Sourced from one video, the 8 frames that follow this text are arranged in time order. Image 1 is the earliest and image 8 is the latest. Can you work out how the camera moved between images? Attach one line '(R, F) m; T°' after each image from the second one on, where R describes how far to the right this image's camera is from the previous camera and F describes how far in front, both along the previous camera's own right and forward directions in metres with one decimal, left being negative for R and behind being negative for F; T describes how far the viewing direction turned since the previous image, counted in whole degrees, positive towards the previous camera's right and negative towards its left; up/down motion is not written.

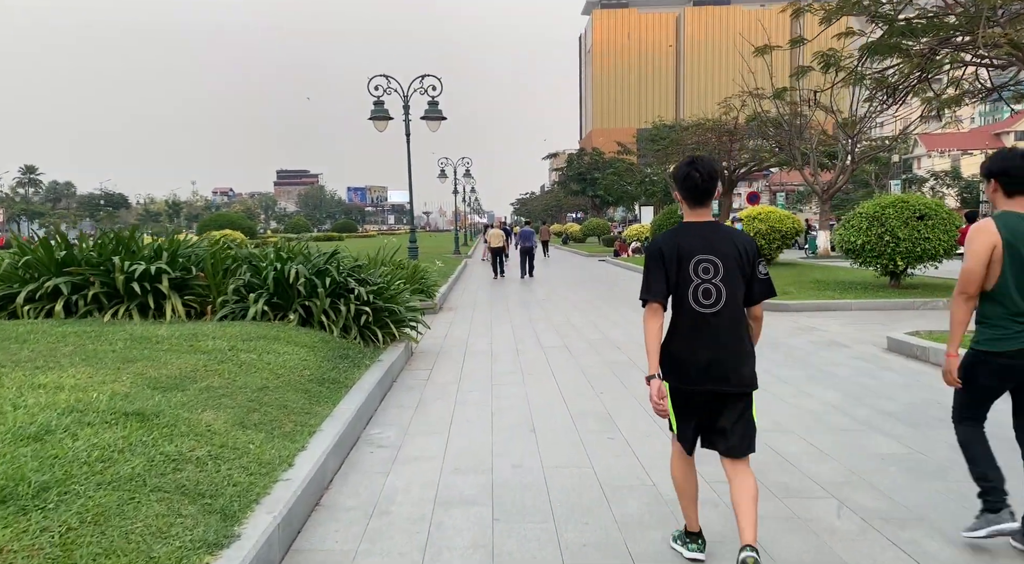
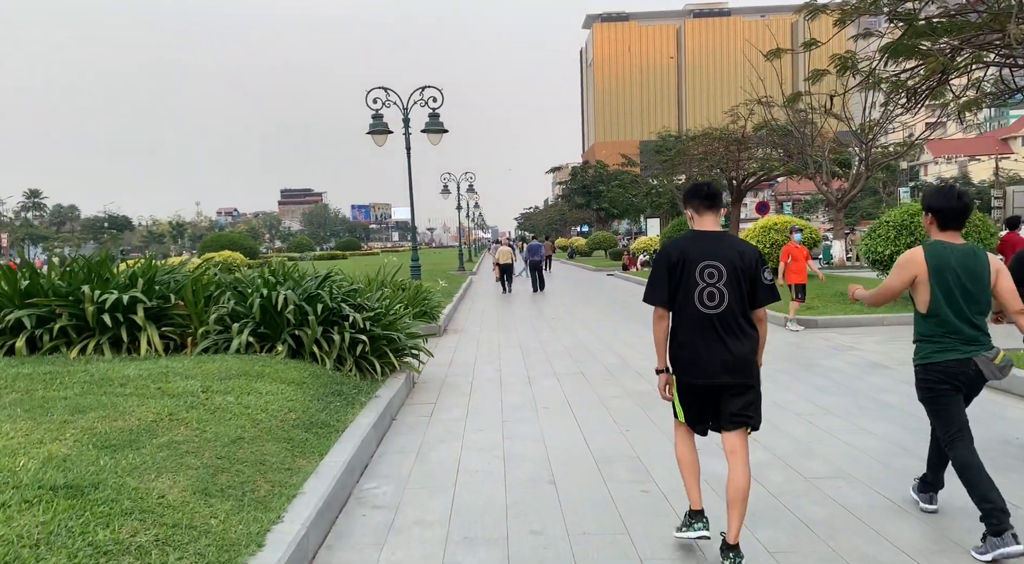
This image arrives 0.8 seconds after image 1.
(0.0, +0.7) m; 0°
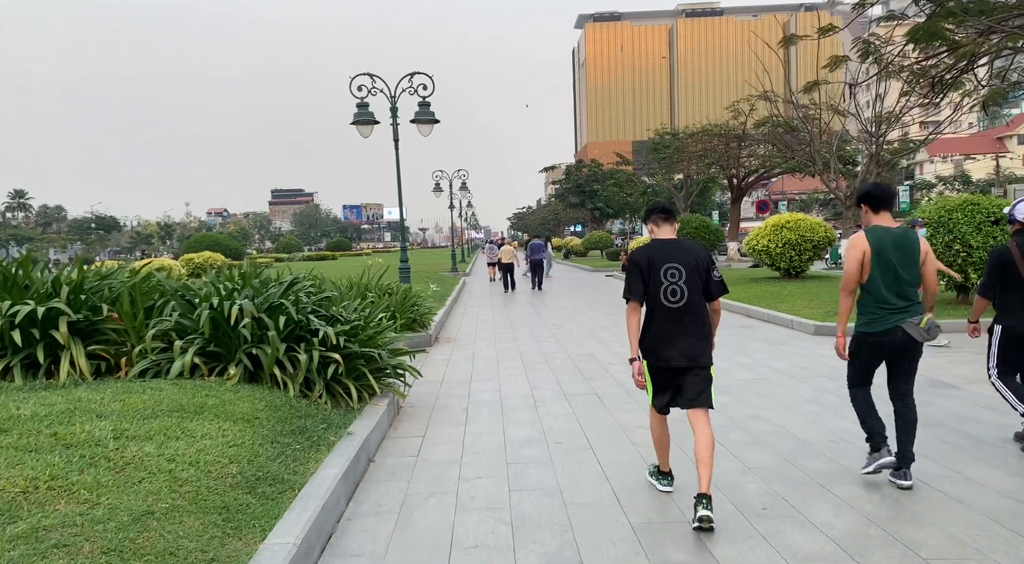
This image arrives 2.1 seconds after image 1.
(-0.1, +1.2) m; +1°
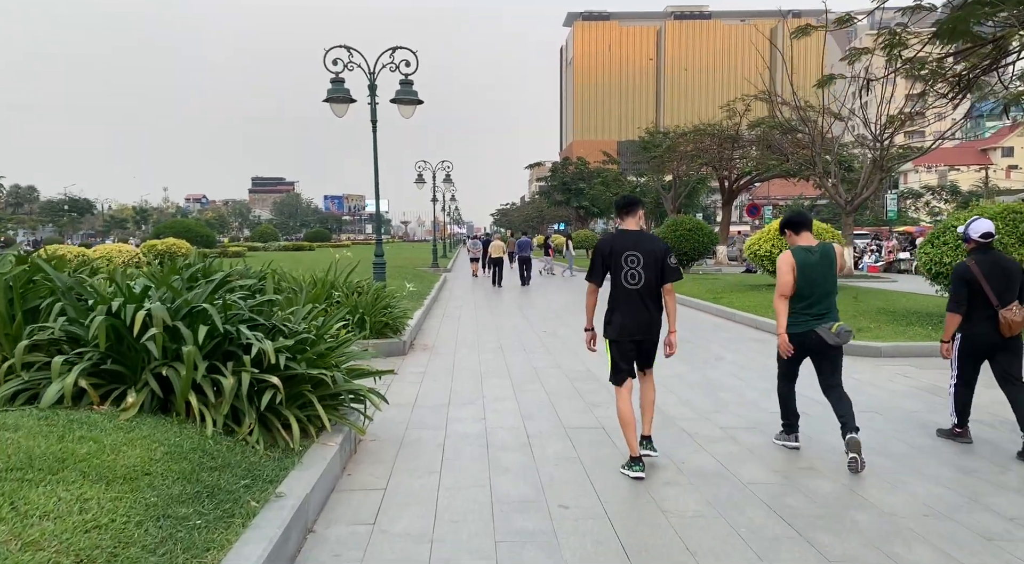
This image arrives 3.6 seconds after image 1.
(-0.1, +1.3) m; +2°
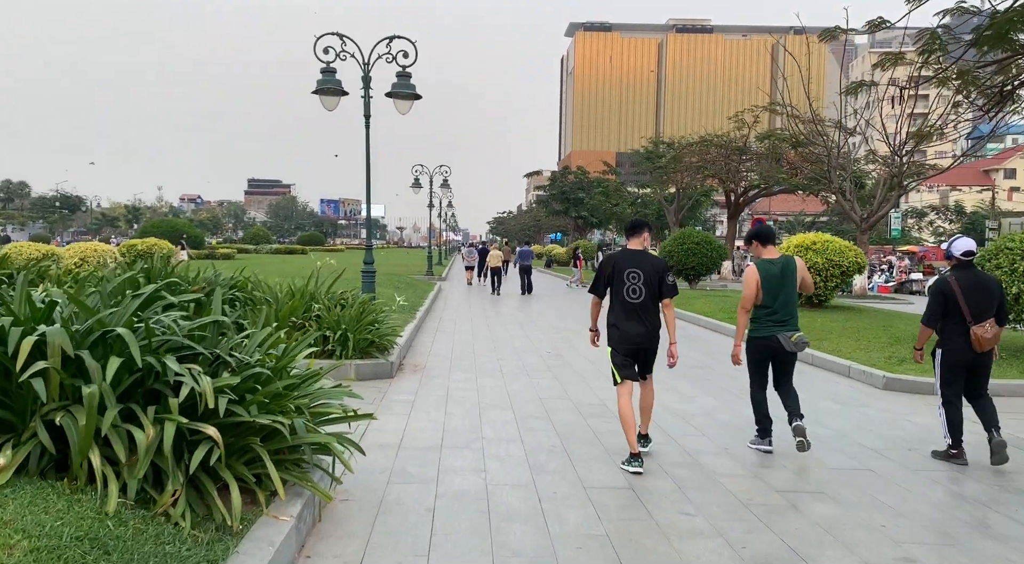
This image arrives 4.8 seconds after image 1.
(-0.1, +1.1) m; 0°
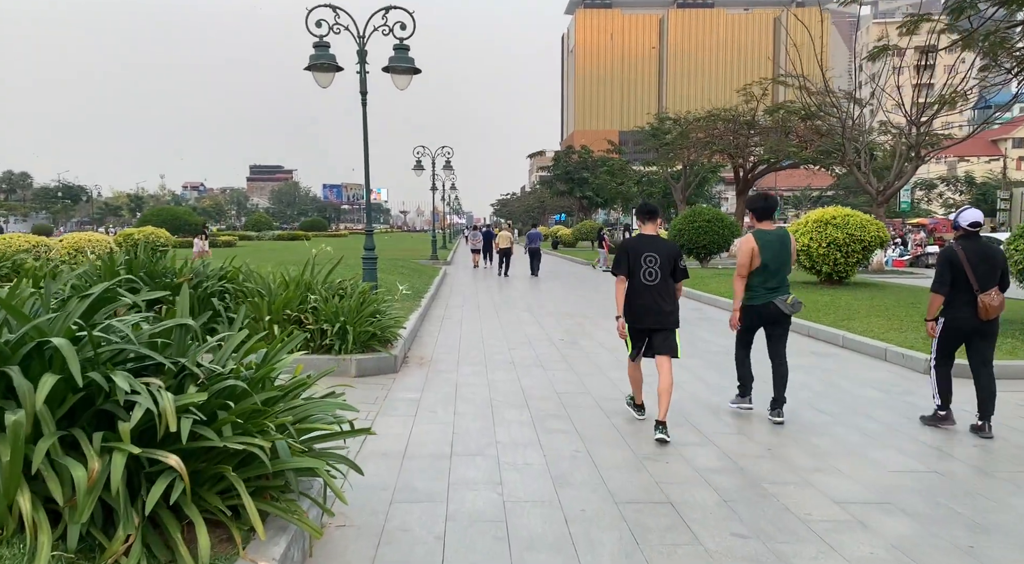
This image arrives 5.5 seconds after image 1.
(-0.1, +0.6) m; 0°
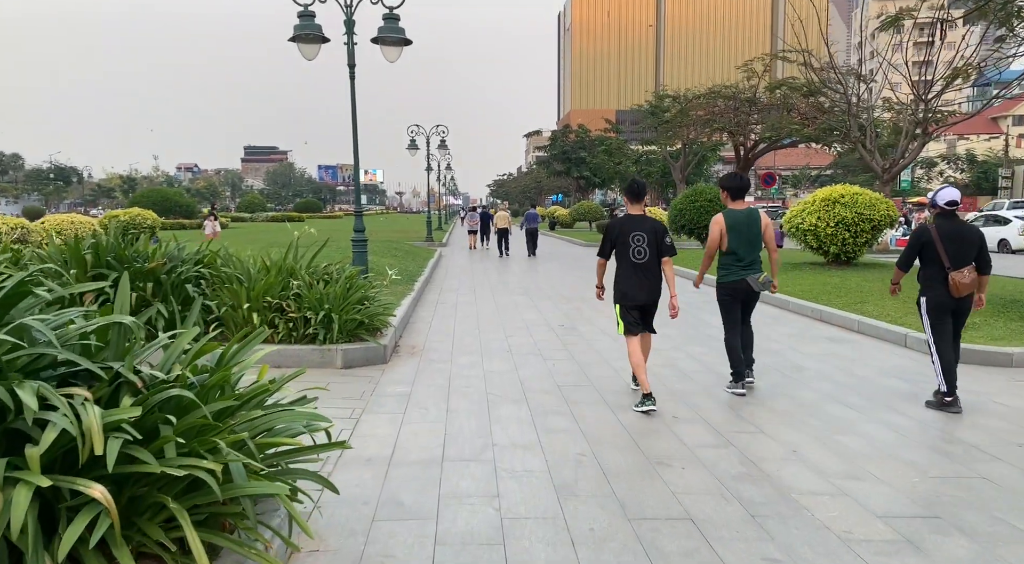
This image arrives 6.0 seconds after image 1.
(0.0, +0.5) m; 0°
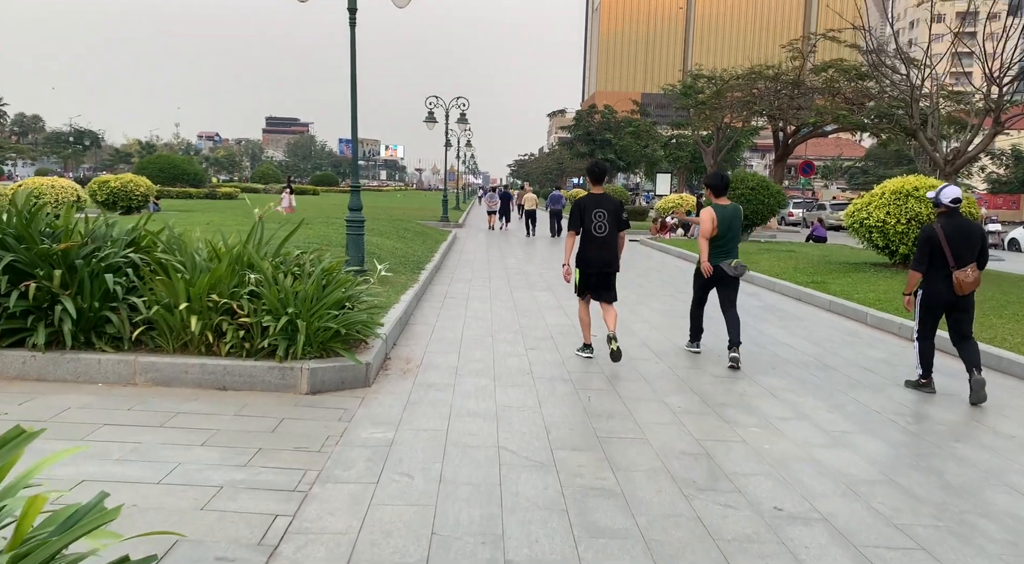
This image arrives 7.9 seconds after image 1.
(-0.1, +1.7) m; -1°
